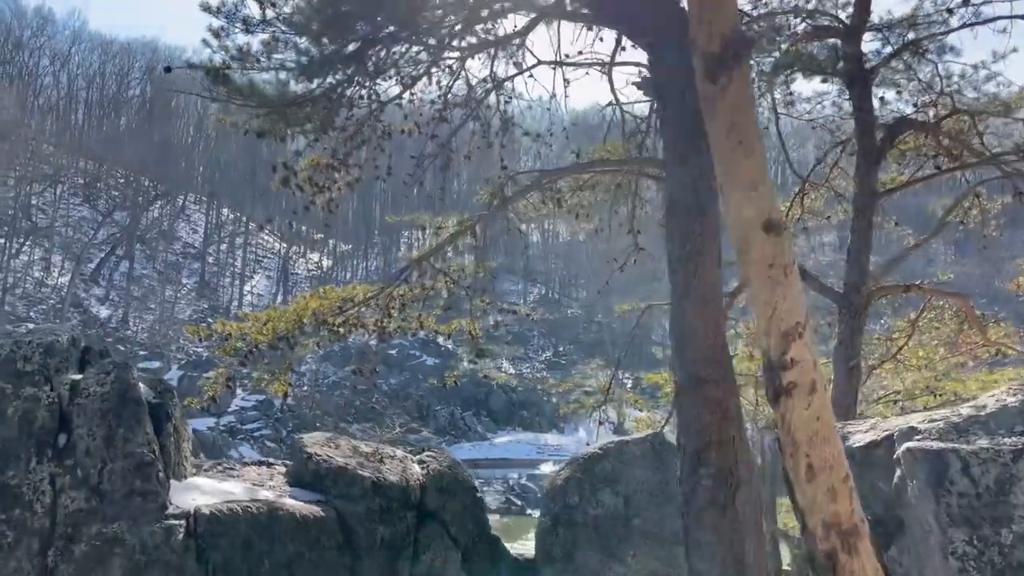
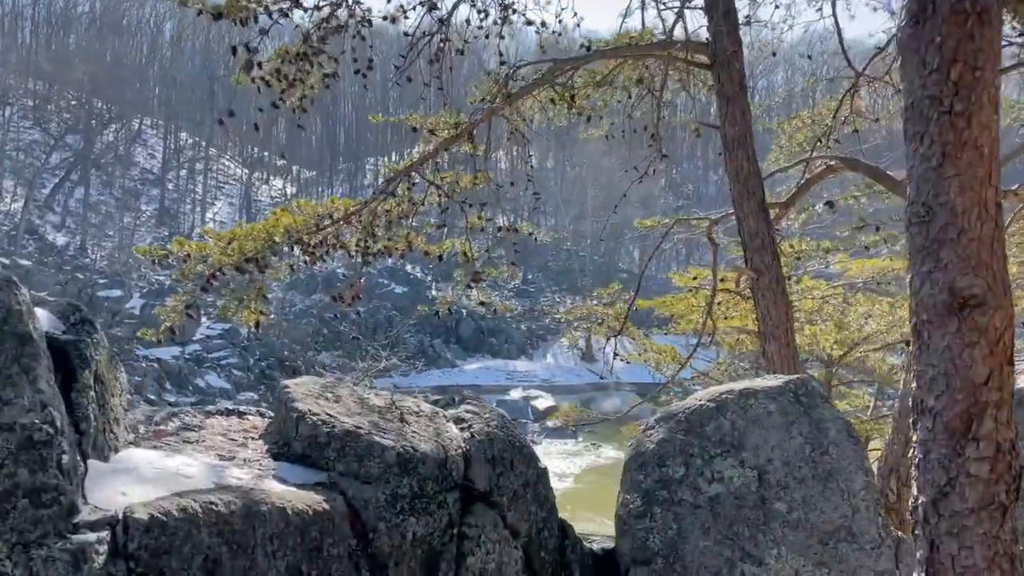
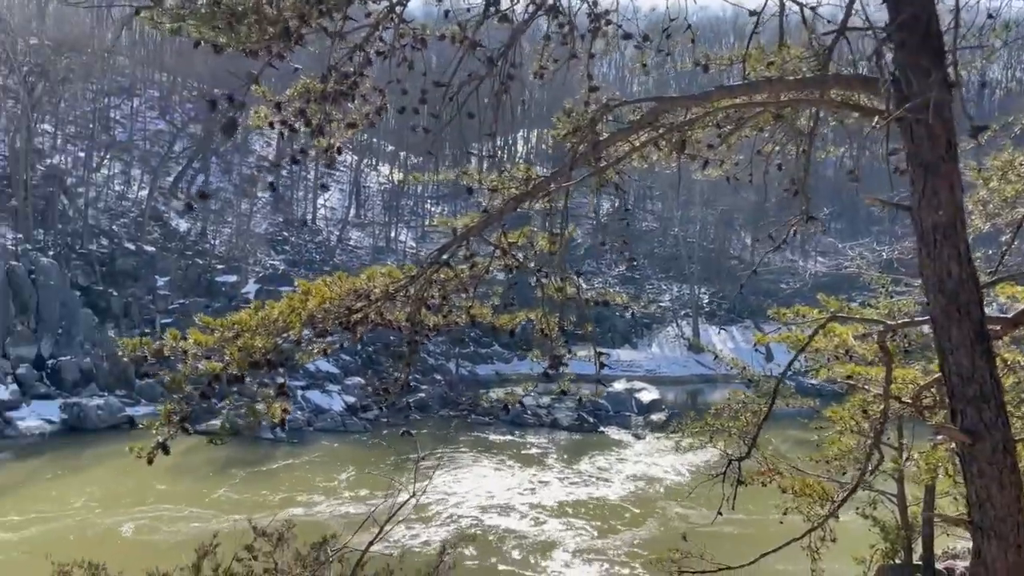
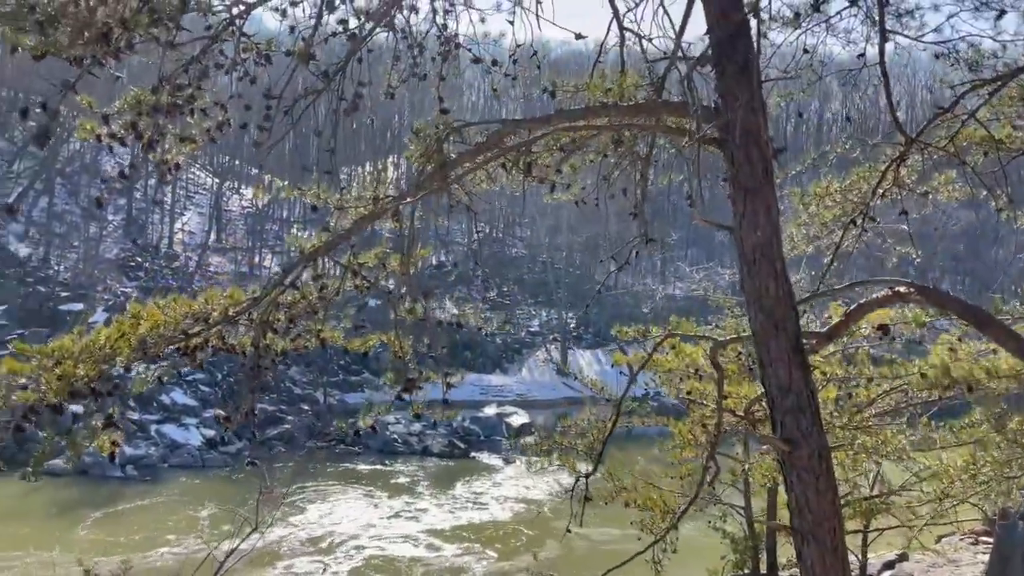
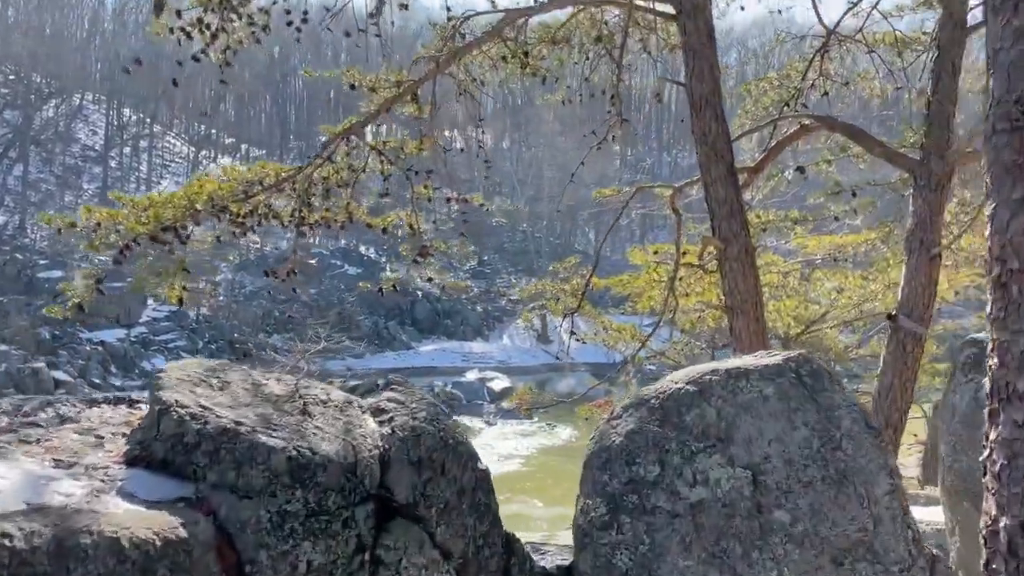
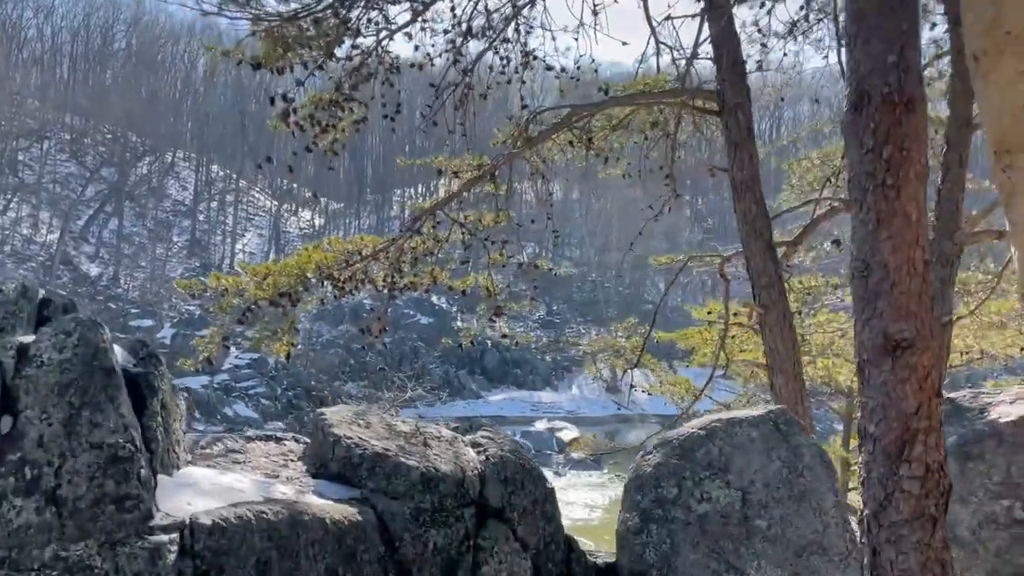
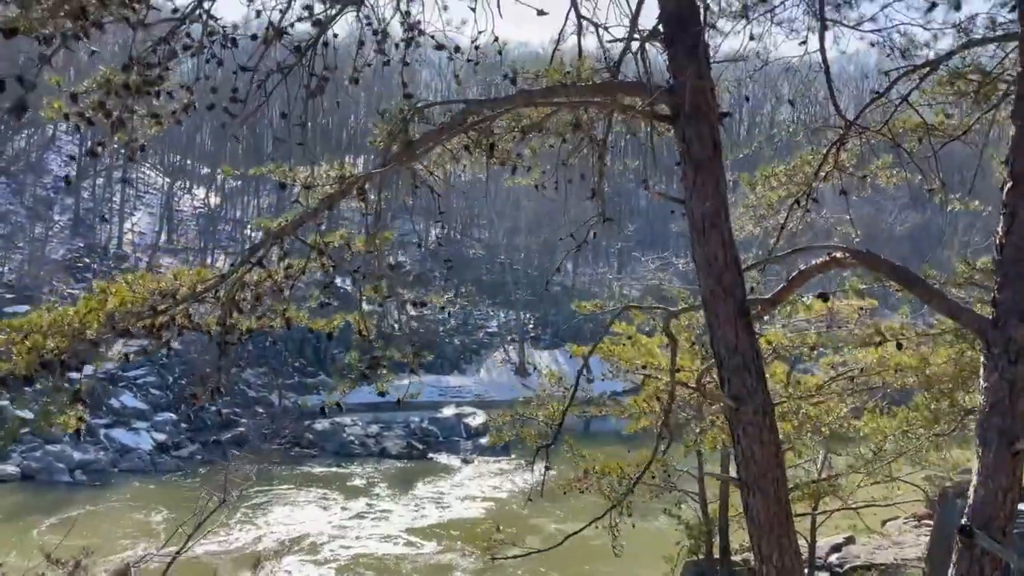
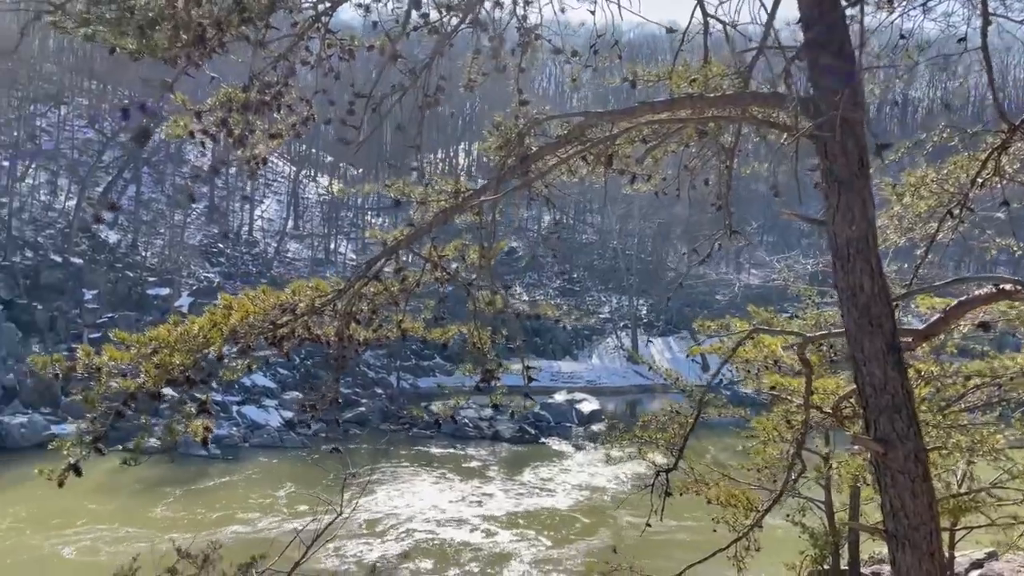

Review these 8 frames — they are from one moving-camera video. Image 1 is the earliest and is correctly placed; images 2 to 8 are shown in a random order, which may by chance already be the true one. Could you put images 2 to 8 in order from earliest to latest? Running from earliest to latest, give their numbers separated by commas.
6, 2, 5, 7, 4, 8, 3
